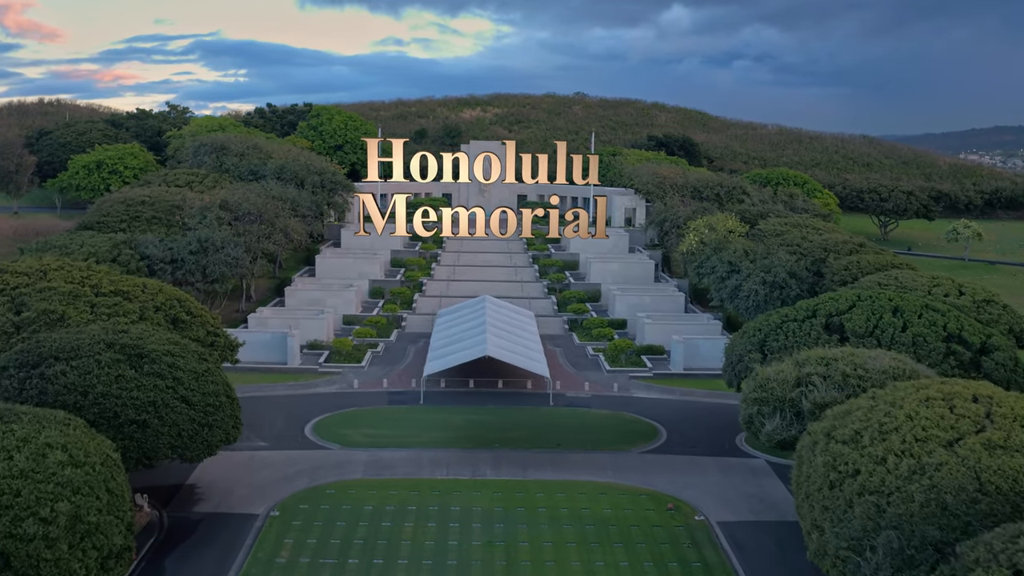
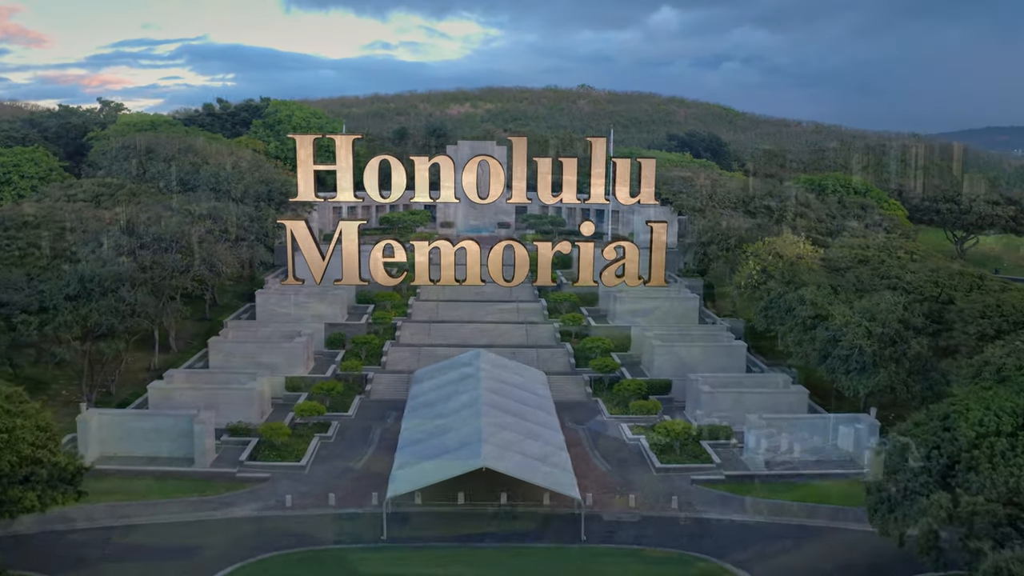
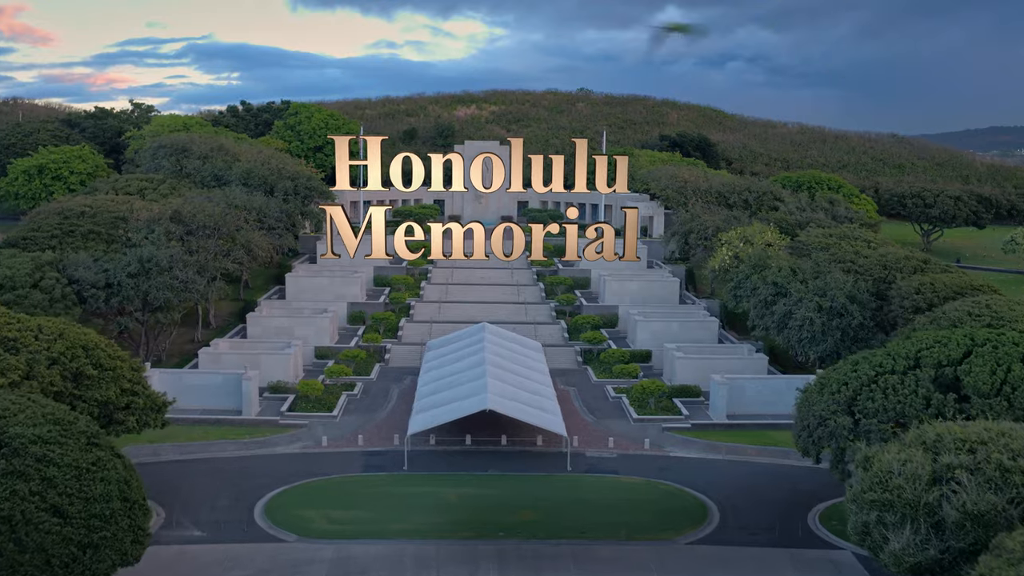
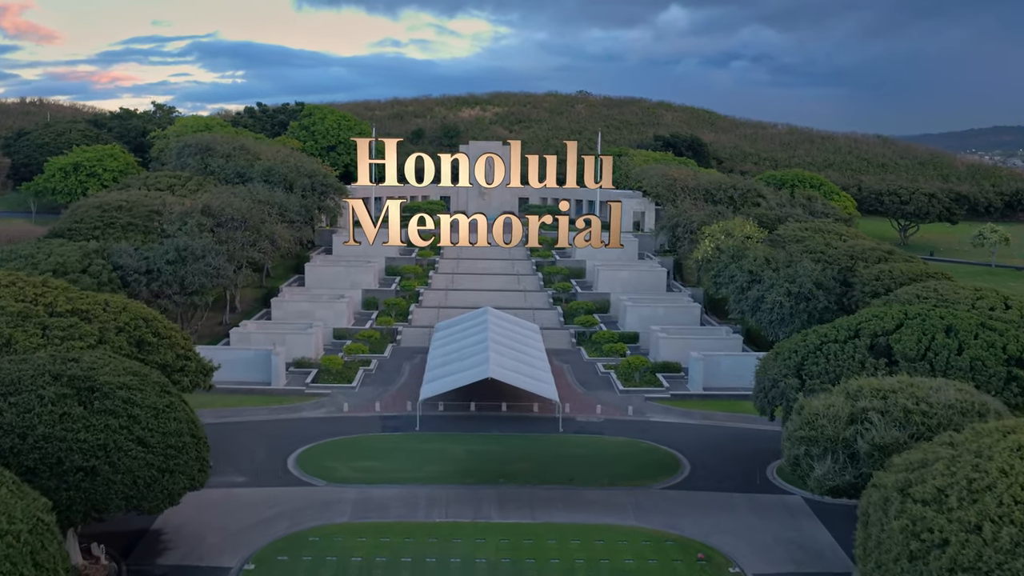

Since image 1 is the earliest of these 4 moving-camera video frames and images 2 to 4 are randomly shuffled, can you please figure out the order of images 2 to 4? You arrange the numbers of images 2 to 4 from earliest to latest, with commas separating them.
4, 3, 2
